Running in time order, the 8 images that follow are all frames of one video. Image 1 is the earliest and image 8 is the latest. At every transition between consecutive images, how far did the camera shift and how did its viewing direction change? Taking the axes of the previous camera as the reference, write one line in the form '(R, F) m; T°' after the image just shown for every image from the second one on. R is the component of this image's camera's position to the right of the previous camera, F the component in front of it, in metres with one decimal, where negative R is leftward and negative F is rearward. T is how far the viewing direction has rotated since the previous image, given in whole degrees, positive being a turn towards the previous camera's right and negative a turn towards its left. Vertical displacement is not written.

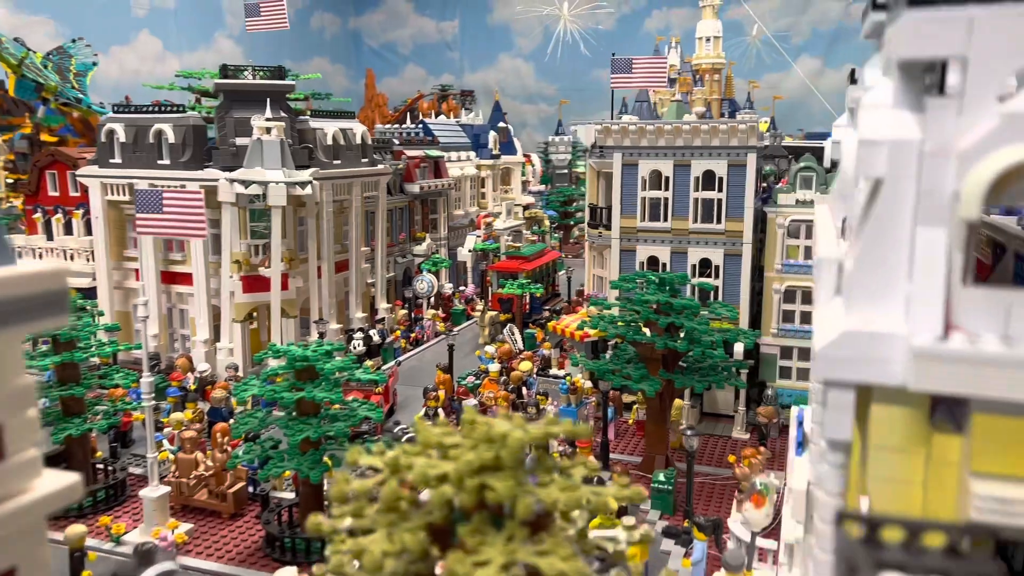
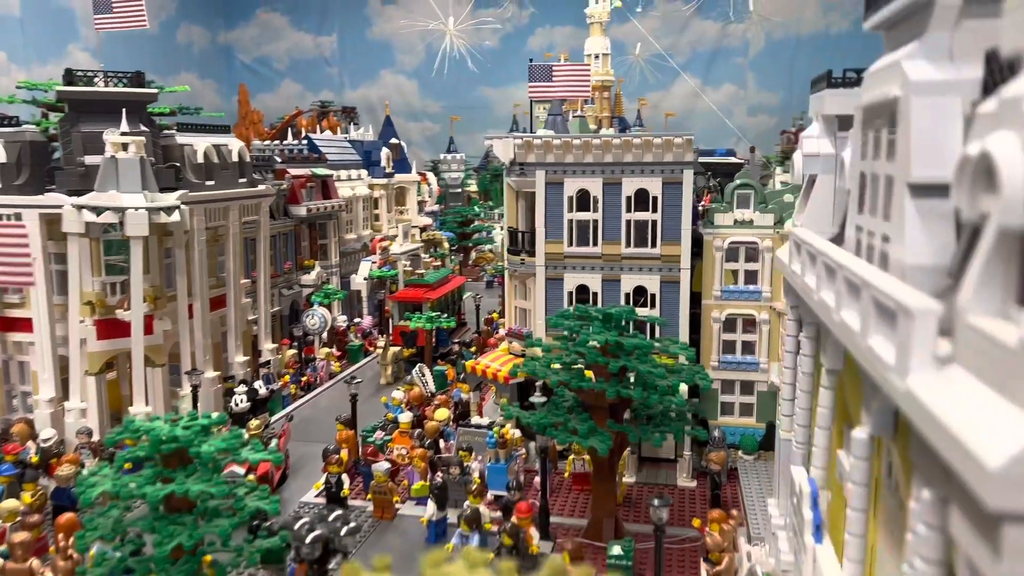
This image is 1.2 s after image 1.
(-0.5, +2.5) m; +8°
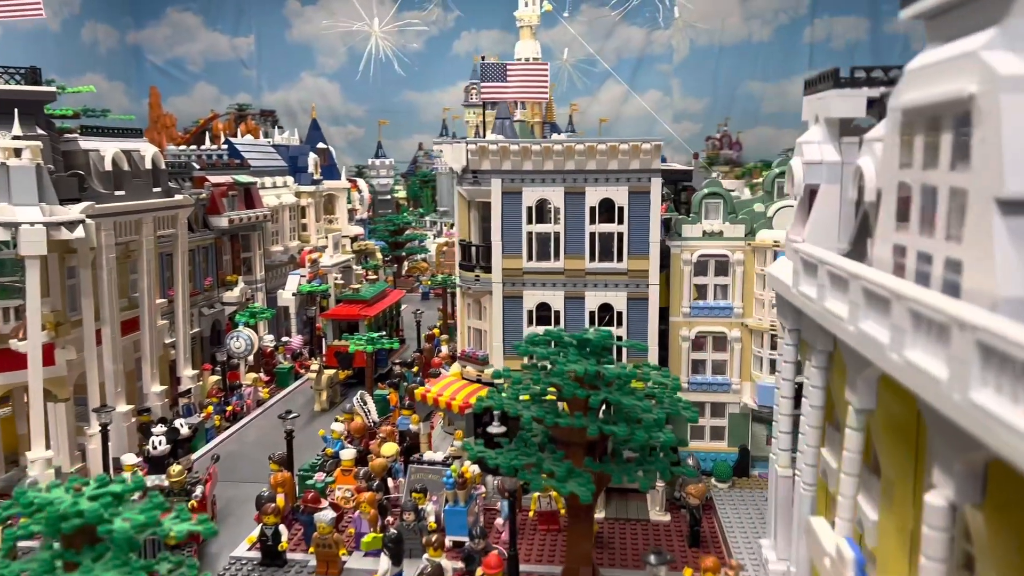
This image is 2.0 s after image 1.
(-0.6, +1.6) m; +5°
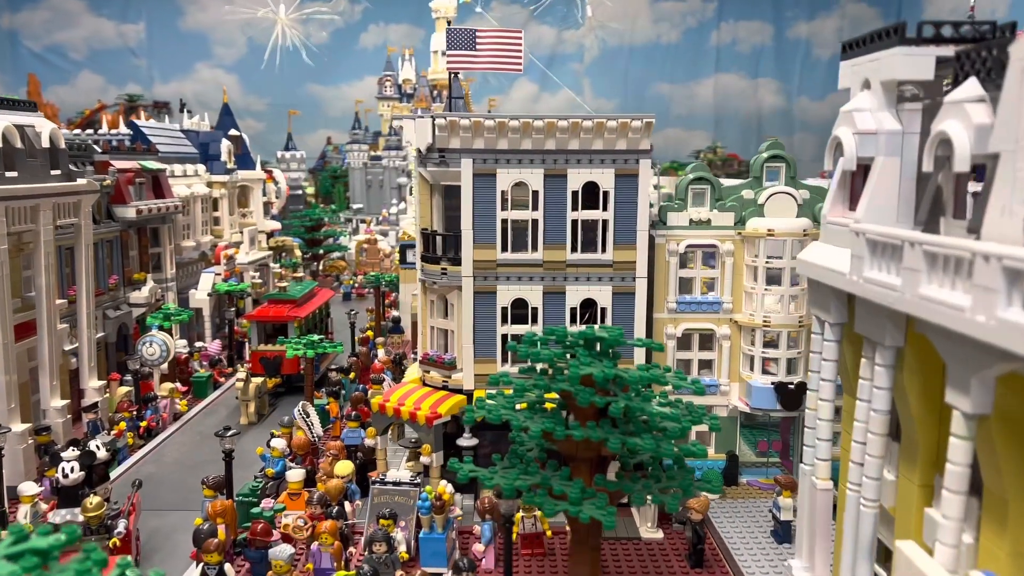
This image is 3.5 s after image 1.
(-1.2, +1.8) m; +7°
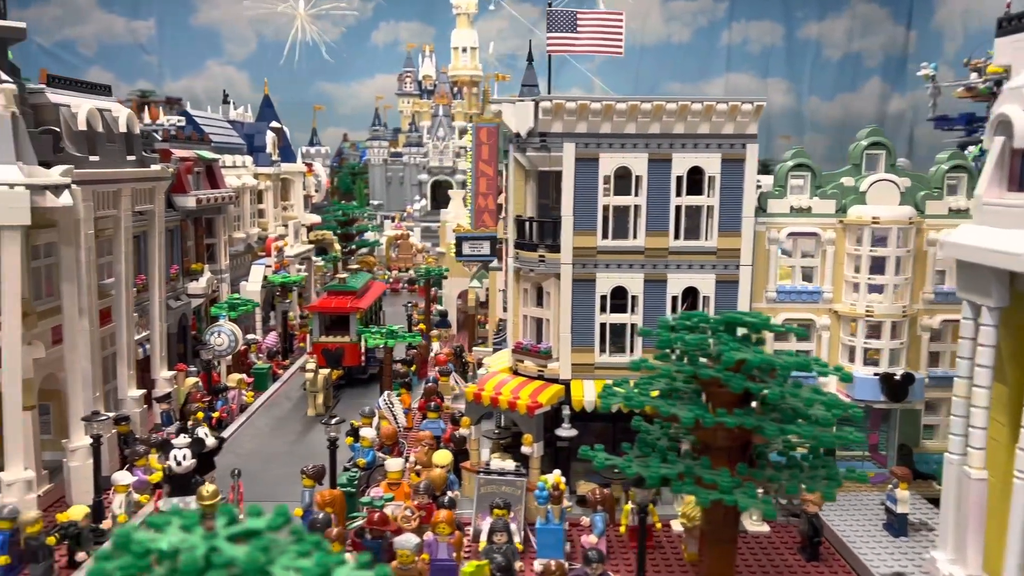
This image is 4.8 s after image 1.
(-1.8, +0.3) m; 0°
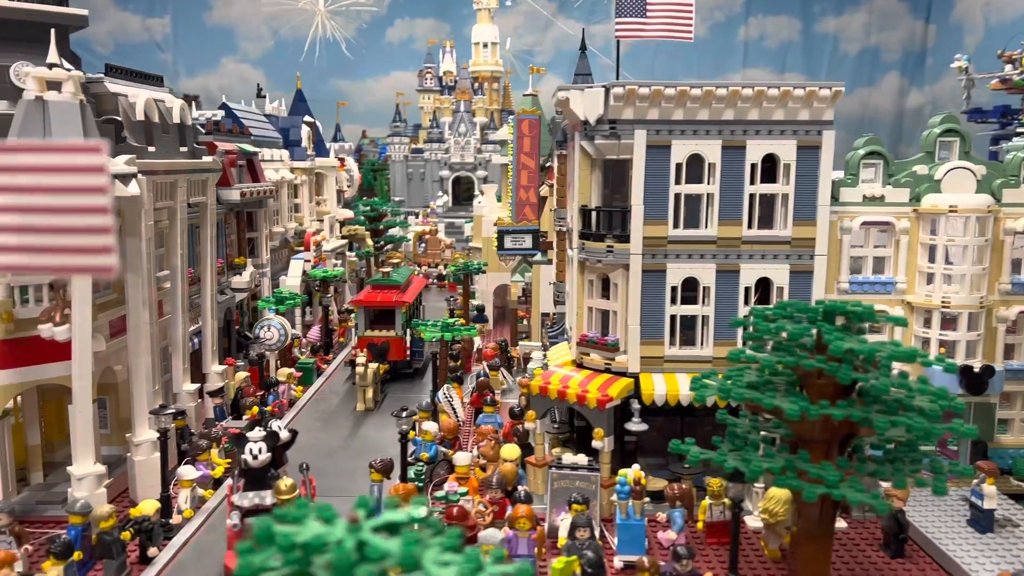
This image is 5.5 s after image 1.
(-1.0, +0.3) m; -1°
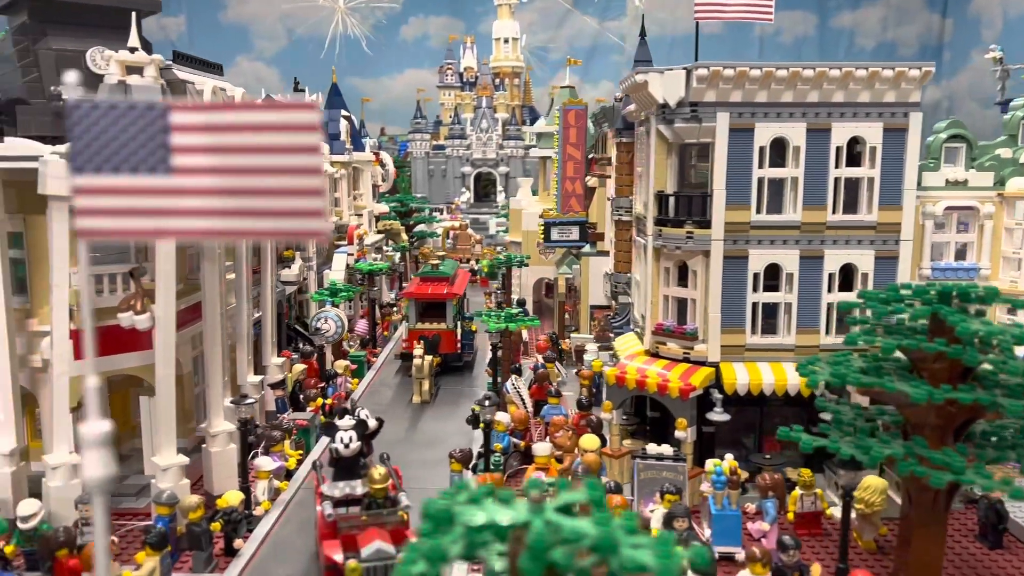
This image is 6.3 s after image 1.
(-1.2, +0.2) m; 0°
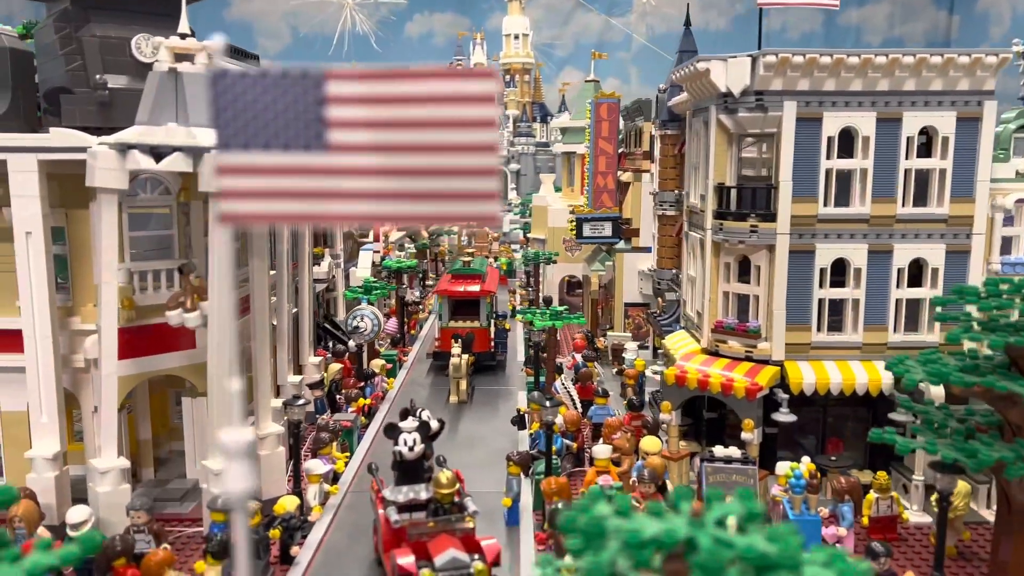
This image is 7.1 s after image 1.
(-0.9, +0.5) m; 0°
